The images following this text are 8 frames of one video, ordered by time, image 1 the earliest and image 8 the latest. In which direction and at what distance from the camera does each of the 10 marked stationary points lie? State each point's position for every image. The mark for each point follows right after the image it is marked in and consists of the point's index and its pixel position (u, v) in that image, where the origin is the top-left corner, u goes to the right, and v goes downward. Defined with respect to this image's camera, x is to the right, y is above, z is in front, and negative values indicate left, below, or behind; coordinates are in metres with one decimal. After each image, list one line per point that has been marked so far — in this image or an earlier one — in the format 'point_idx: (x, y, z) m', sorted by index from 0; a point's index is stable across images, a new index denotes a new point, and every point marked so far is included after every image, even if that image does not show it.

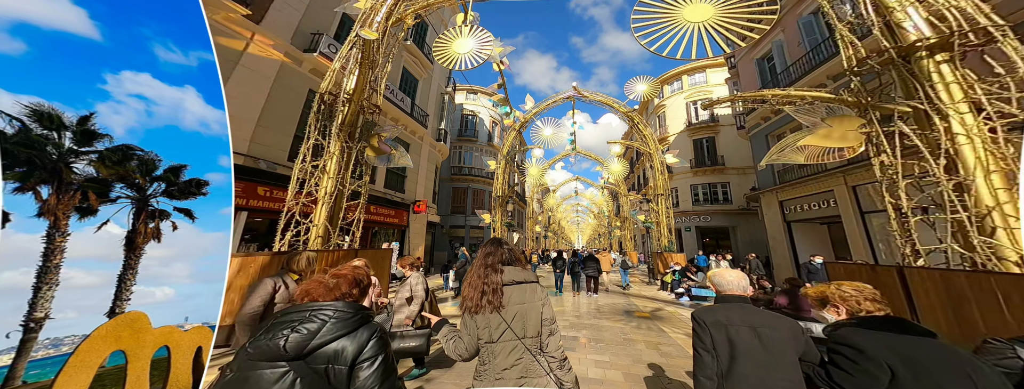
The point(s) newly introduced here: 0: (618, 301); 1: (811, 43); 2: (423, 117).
0: (+3.3, -3.3, +8.8) m
1: (+10.9, +5.6, +10.2) m
2: (-4.8, +3.9, +14.4) m
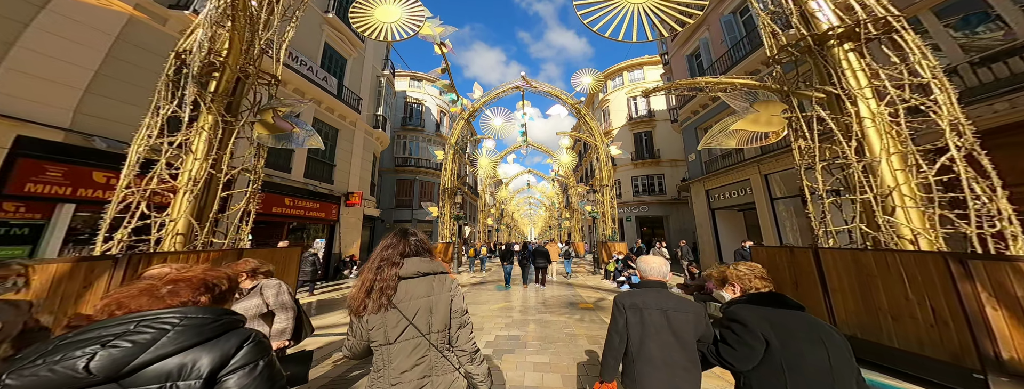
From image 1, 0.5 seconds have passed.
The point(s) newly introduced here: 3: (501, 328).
0: (+1.5, -3.0, +8.7) m
1: (+8.8, +6.0, +11.2) m
2: (-7.3, +4.3, +12.8) m
3: (-0.2, -2.5, +5.3) m
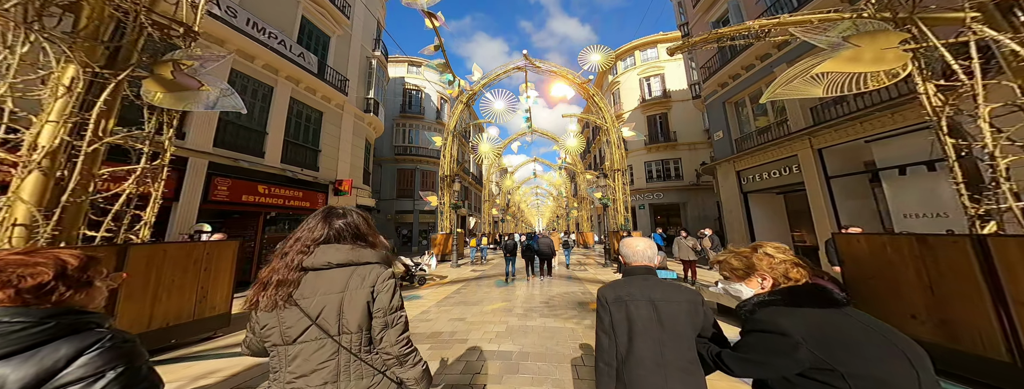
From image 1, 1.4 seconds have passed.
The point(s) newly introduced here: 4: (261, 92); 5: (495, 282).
0: (+1.6, -2.5, +7.7) m
1: (+8.8, +6.7, +9.6) m
2: (-7.3, +4.7, +11.8) m
3: (-0.3, -2.2, +4.3) m
4: (-7.8, +3.1, +8.6) m
5: (-0.6, -2.9, +9.3) m
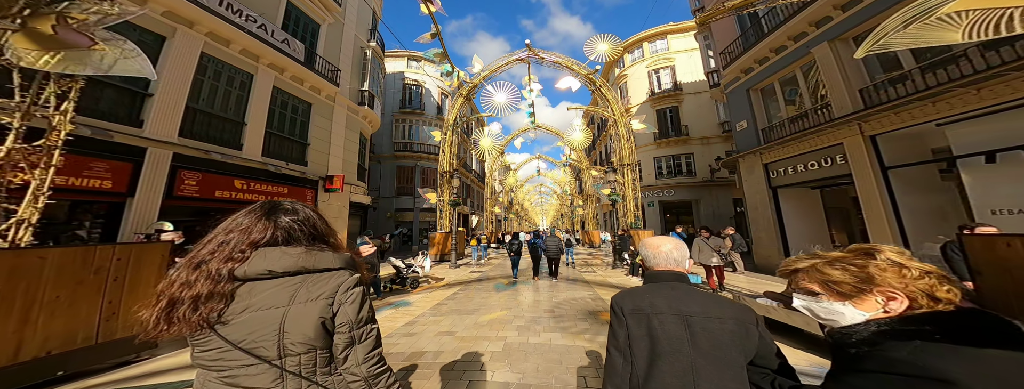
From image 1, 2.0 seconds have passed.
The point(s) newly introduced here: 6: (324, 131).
0: (+1.6, -2.4, +6.9) m
1: (+8.8, +6.8, +8.7) m
2: (-7.2, +4.9, +11.1) m
3: (-0.3, -2.1, +3.6) m
4: (-7.8, +3.2, +7.9) m
5: (-0.5, -2.7, +8.5) m
6: (-7.0, +2.4, +10.5) m
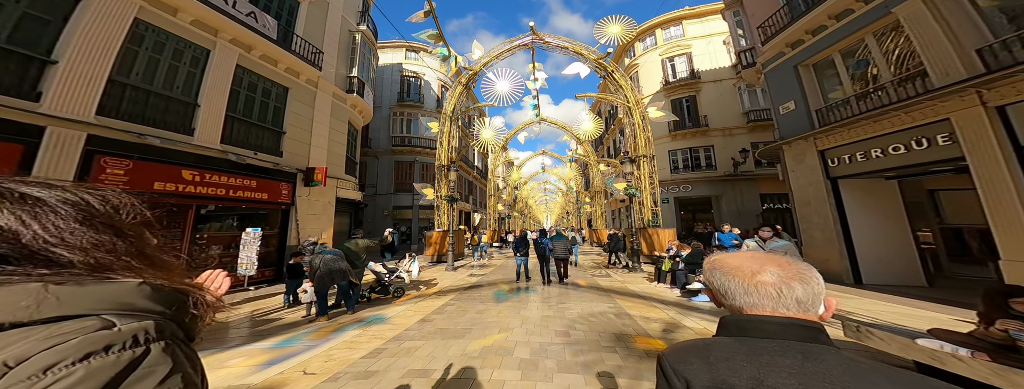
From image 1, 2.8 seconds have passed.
0: (+1.6, -2.2, +5.6) m
1: (+8.8, +7.0, +7.3) m
2: (-7.1, +5.1, +10.0) m
3: (-0.3, -1.9, +2.3) m
4: (-7.7, +3.4, +6.8) m
5: (-0.4, -2.5, +7.3) m
6: (-7.0, +2.6, +9.4) m
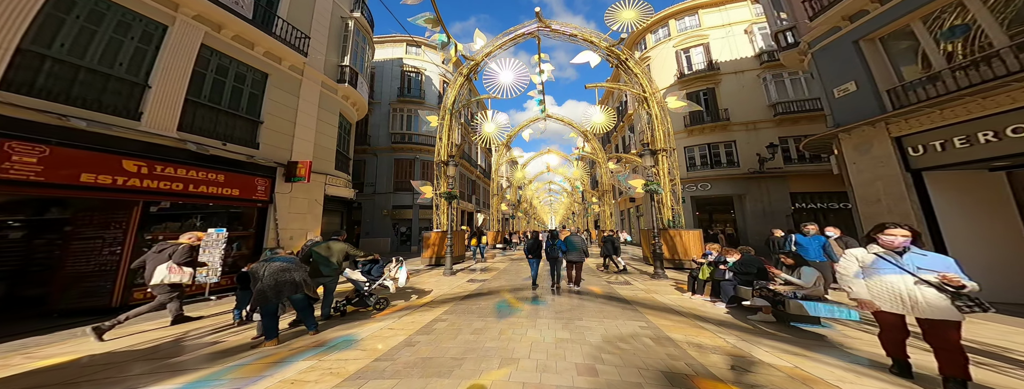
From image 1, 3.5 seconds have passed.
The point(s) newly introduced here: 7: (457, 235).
0: (+1.7, -2.1, +4.5) m
1: (+9.0, +7.2, +6.1) m
2: (-7.0, +5.2, +9.0) m
3: (-0.3, -1.7, +1.2) m
4: (-7.6, +3.5, +5.9) m
5: (-0.3, -2.4, +6.2) m
6: (-6.8, +2.7, +8.5) m
7: (-2.9, -2.1, +14.6) m
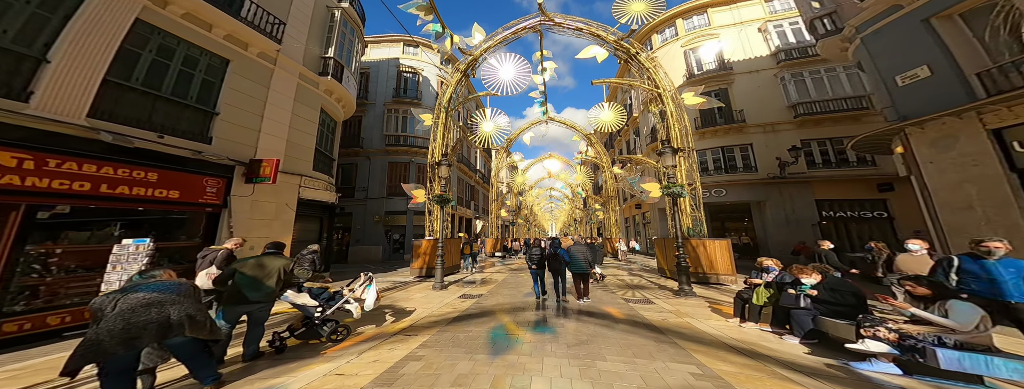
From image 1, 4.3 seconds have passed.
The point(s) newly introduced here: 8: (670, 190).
0: (+1.7, -2.0, +3.2) m
1: (+9.0, +7.1, +5.1) m
2: (-6.9, +5.2, +8.0) m
3: (-0.3, -1.5, 0.0) m
4: (-7.6, +3.6, +4.8) m
5: (-0.3, -2.4, +4.9) m
6: (-6.8, +2.7, +7.3) m
7: (-2.9, -2.3, +13.3) m
8: (+4.5, +0.1, +8.0) m
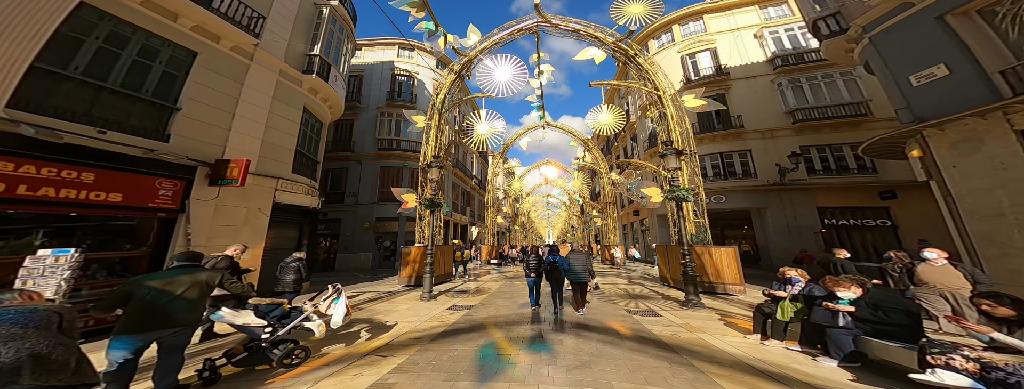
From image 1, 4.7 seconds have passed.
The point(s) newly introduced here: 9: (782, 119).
0: (+1.6, -1.9, +2.7) m
1: (+8.9, +7.1, +4.9) m
2: (-7.1, +5.1, +7.5) m
3: (-0.4, -1.4, -0.6) m
4: (-7.7, +3.7, +4.3) m
5: (-0.5, -2.3, +4.3) m
6: (-6.9, +2.7, +6.8) m
7: (-3.1, -2.6, +12.7) m
8: (+4.4, 0.0, +7.6) m
9: (+14.0, +4.0, +14.6) m
